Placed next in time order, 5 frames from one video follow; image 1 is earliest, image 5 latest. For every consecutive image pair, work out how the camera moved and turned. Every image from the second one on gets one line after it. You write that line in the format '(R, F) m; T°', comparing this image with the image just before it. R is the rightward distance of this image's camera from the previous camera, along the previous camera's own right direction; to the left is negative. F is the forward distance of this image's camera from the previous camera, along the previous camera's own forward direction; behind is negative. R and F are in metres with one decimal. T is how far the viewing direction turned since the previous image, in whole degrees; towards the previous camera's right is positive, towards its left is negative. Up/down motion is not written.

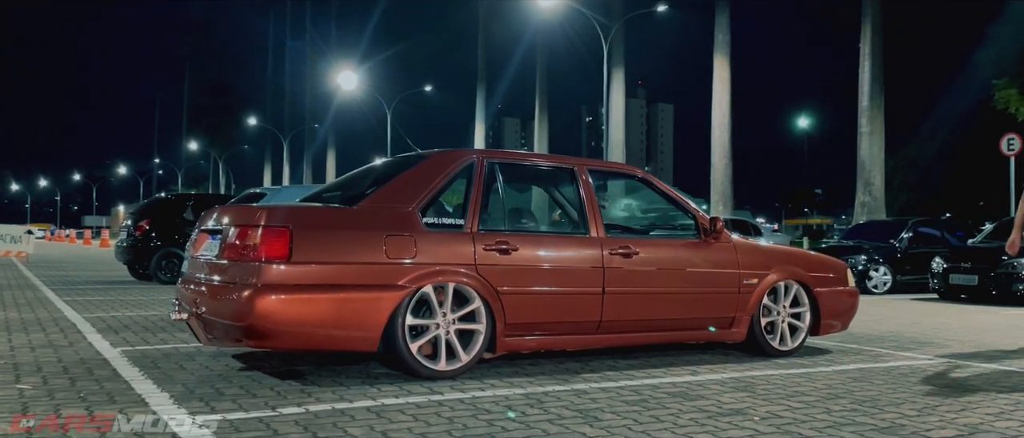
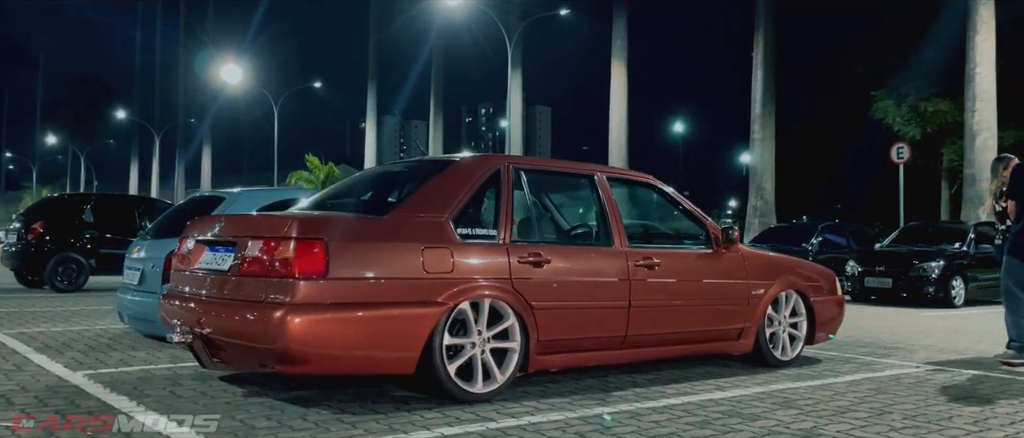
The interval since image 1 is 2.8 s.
(-1.0, +0.4) m; +8°
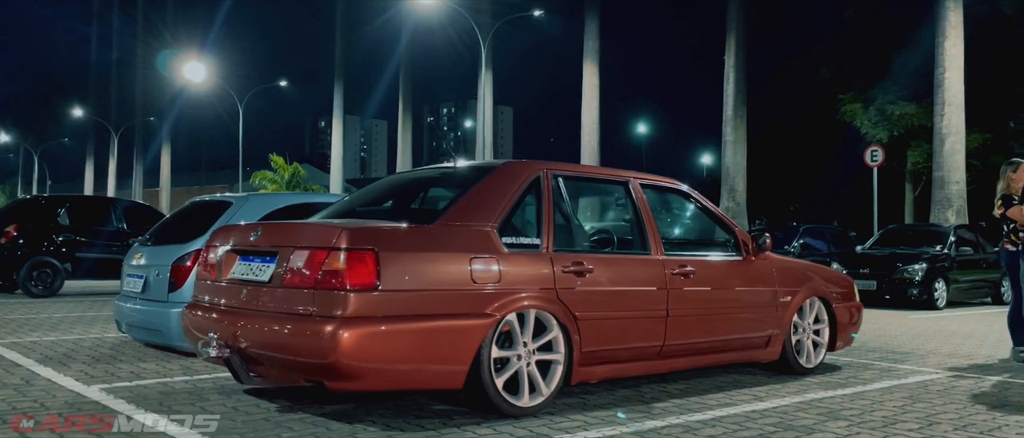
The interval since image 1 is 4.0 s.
(-0.5, +0.2) m; +3°
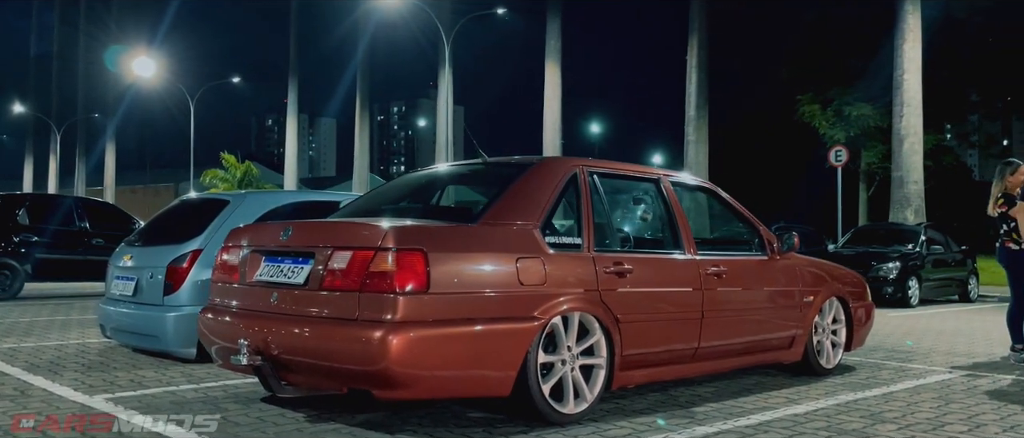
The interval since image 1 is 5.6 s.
(-0.5, +0.2) m; +3°
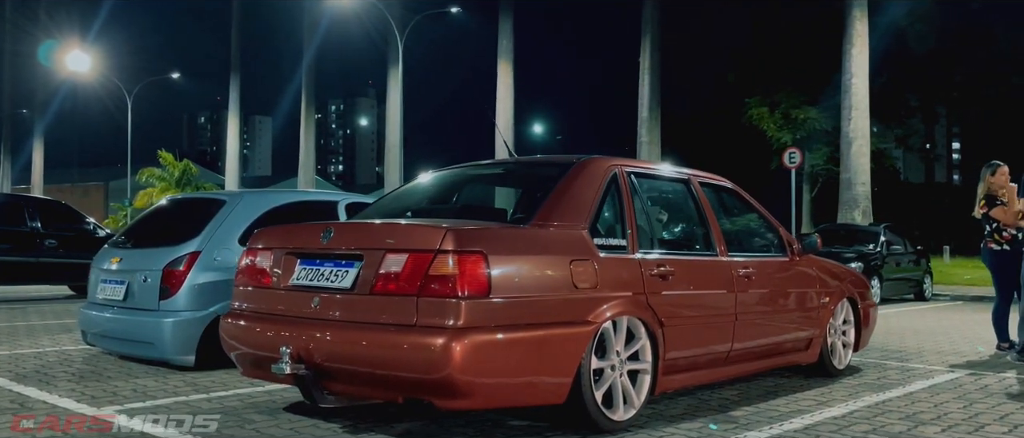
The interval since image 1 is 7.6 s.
(-0.6, +0.2) m; +4°
